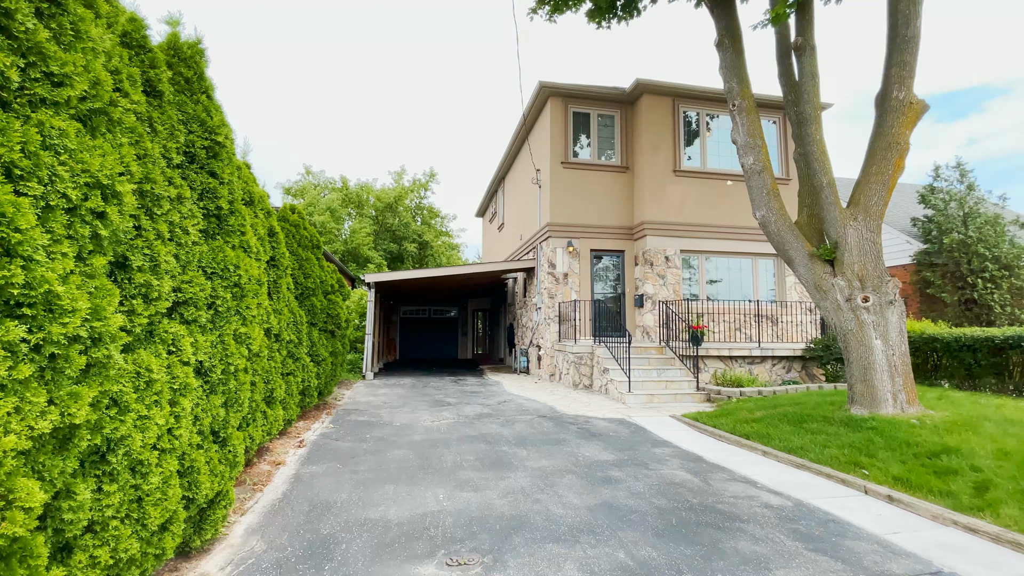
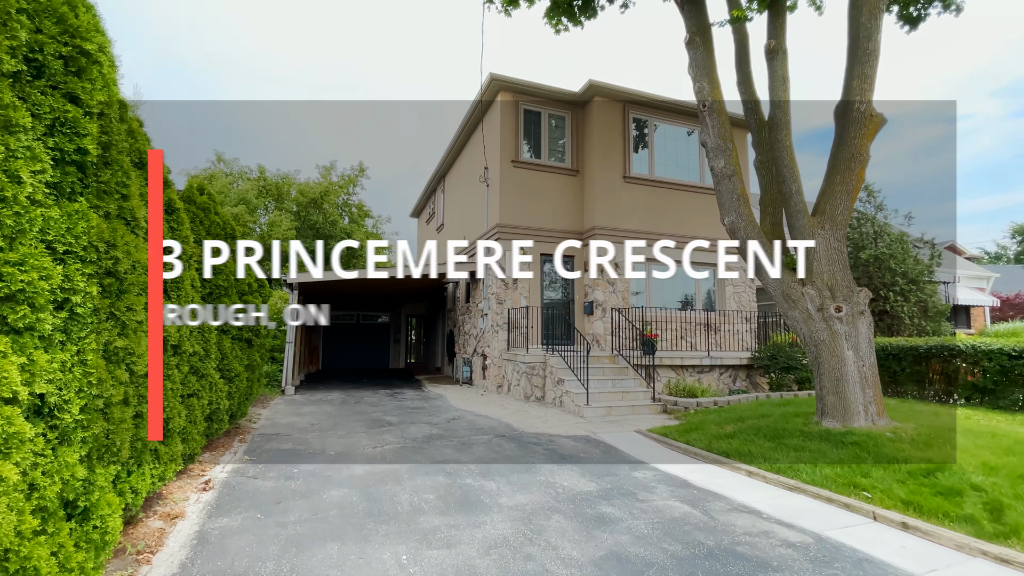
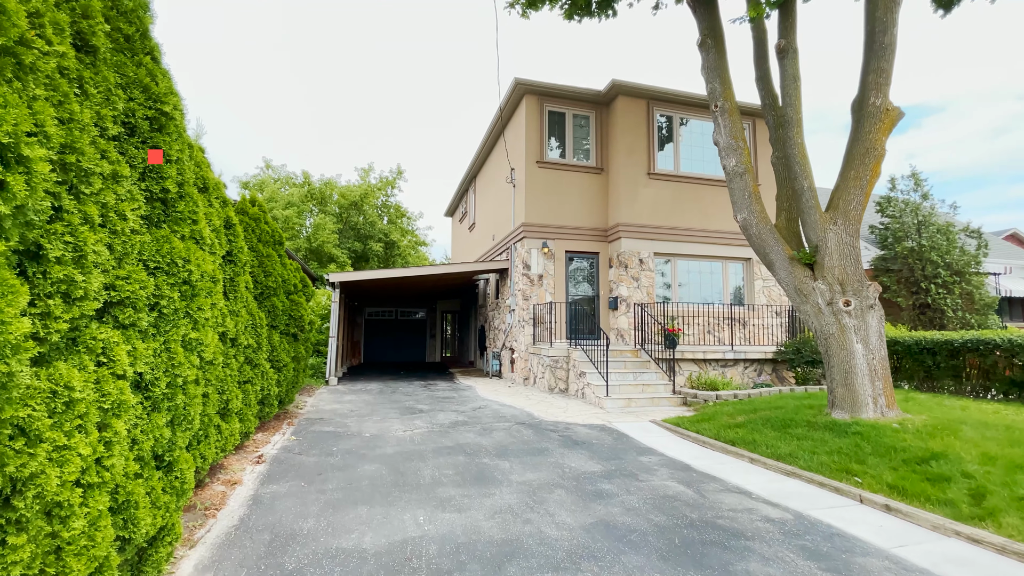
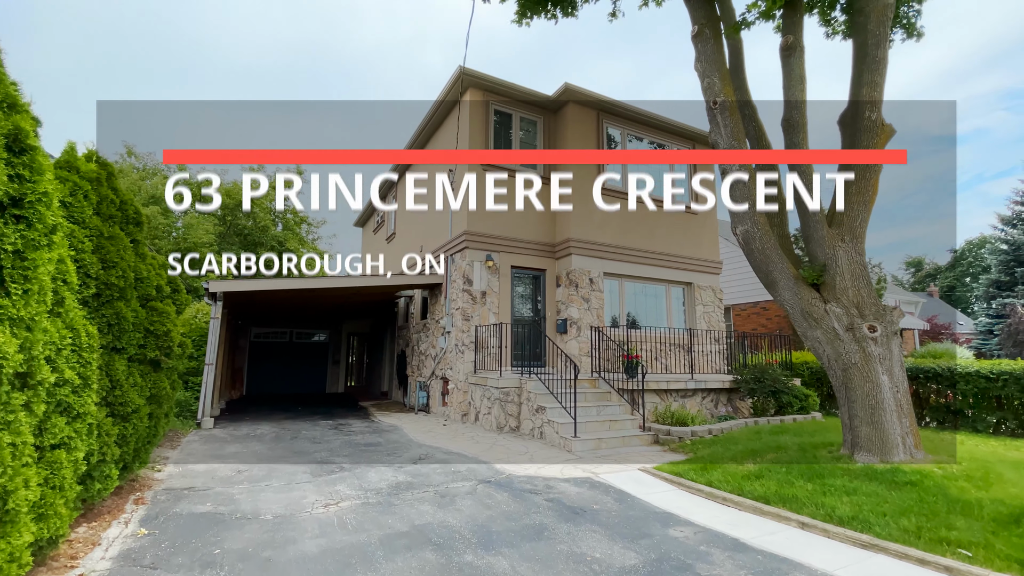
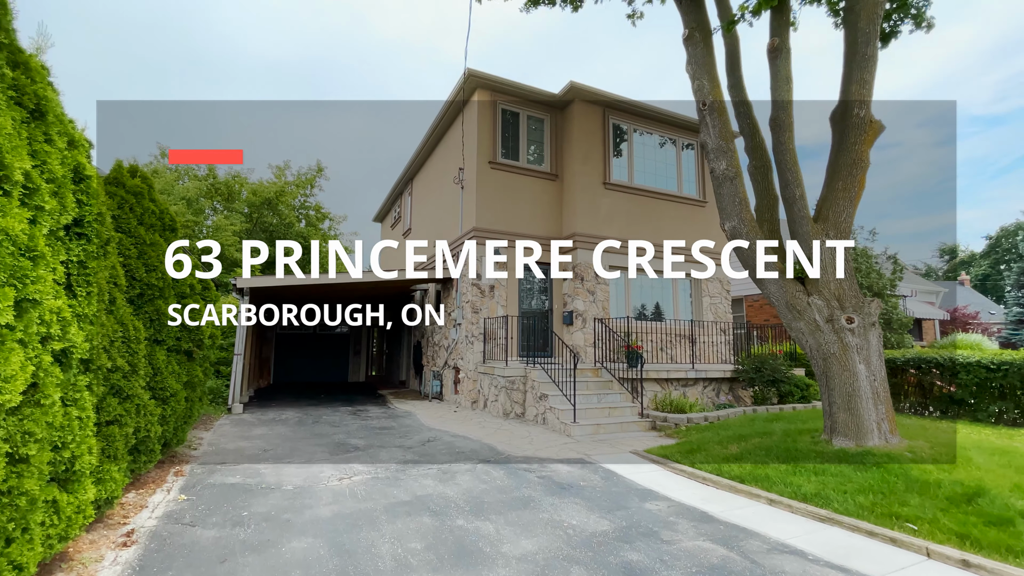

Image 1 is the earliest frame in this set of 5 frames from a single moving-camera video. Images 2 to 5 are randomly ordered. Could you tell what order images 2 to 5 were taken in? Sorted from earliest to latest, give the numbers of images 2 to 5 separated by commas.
3, 2, 5, 4
